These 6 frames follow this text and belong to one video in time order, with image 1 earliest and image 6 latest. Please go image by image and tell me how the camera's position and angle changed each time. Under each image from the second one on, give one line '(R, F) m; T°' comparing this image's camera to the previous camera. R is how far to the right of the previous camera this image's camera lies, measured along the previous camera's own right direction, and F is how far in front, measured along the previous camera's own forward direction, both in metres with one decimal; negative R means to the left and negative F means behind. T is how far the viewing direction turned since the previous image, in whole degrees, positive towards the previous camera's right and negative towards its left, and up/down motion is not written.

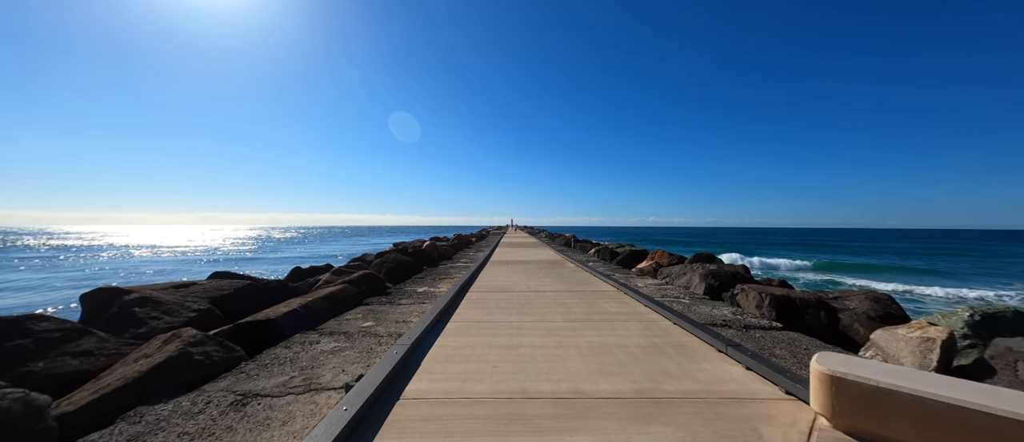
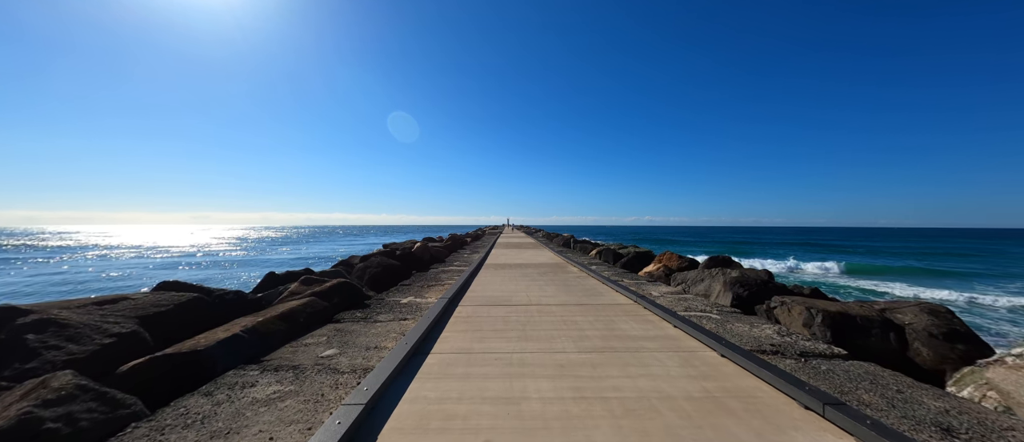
(0.0, +0.9) m; +1°
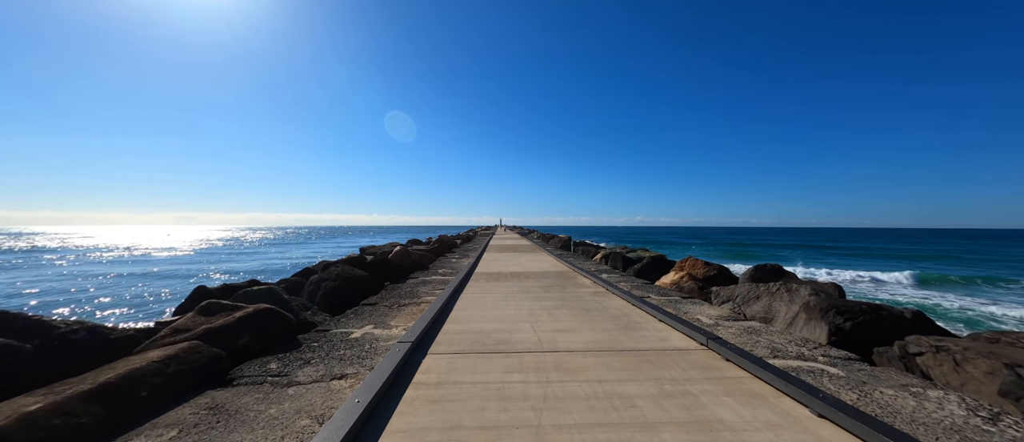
(-0.1, +1.7) m; +1°
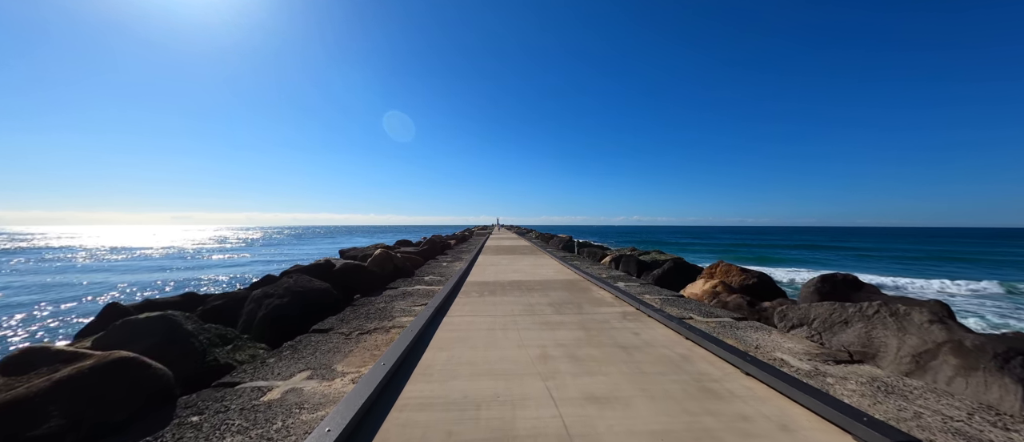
(0.0, +1.4) m; +1°
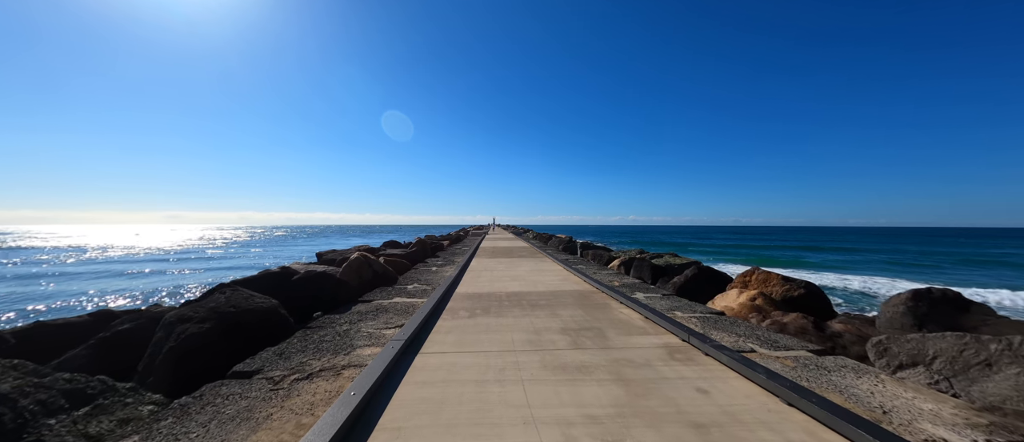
(0.0, +1.2) m; +1°
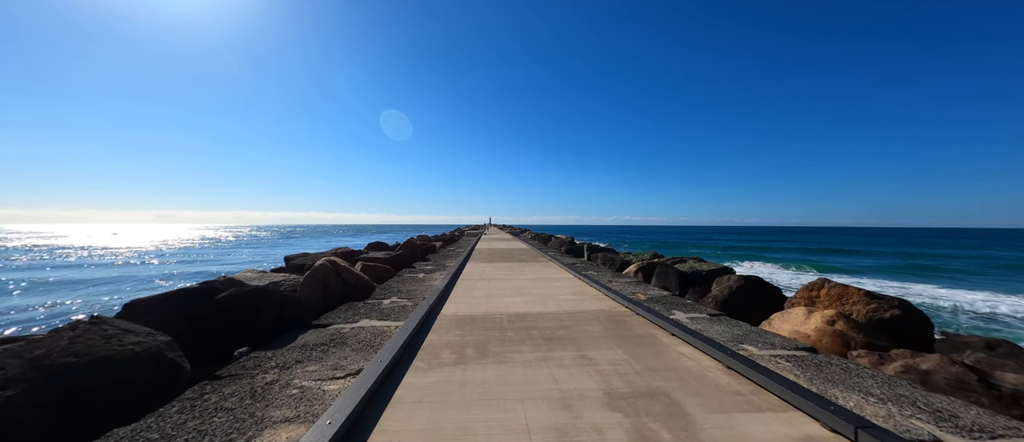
(-0.1, +1.4) m; +1°
